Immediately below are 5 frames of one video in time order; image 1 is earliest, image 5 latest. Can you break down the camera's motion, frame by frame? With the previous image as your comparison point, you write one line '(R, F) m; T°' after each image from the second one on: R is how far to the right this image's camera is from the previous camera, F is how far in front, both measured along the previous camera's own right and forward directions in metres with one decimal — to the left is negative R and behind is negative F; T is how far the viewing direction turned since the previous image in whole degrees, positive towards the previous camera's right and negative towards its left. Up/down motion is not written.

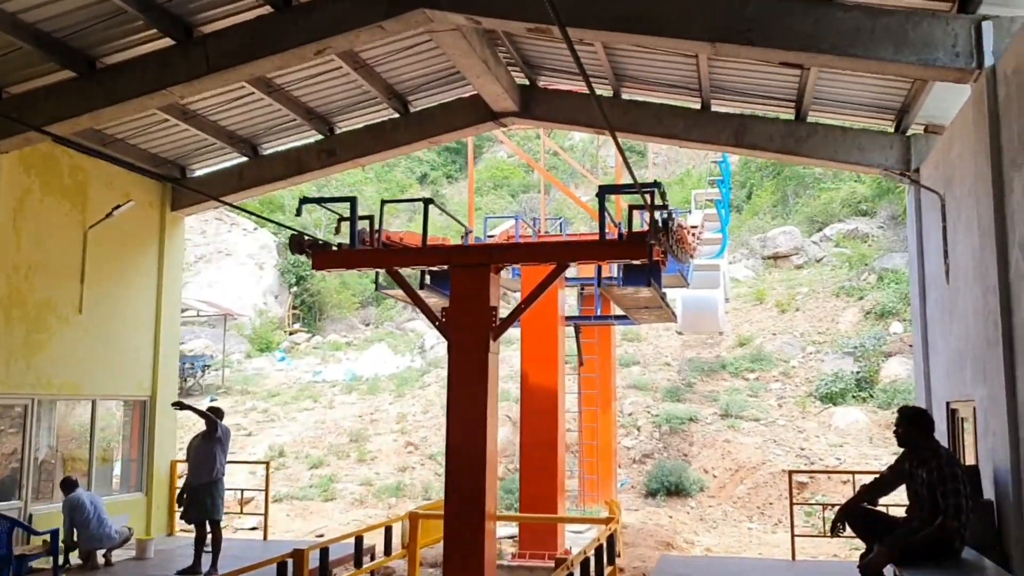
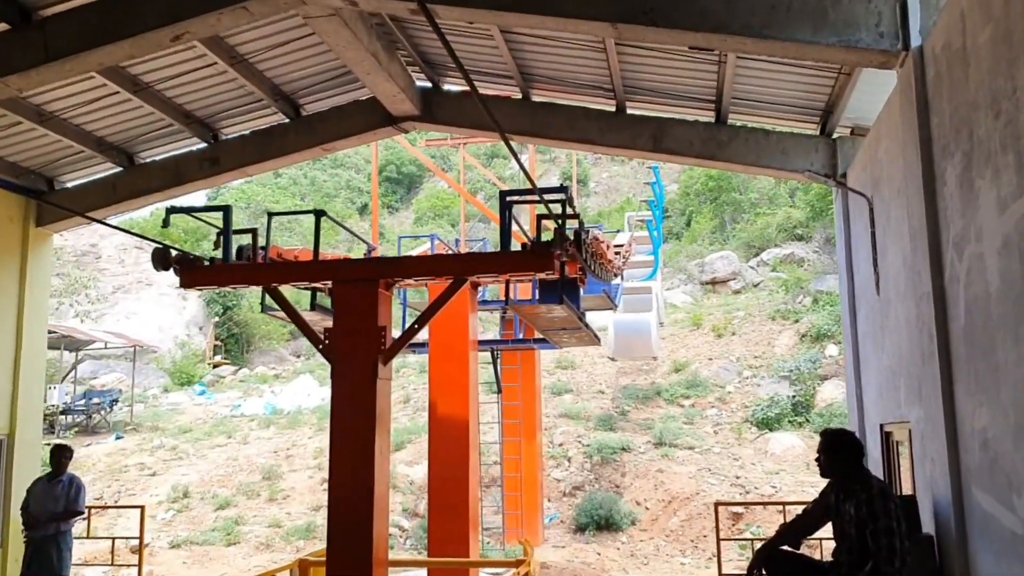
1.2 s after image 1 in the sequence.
(+0.4, +0.8) m; +4°
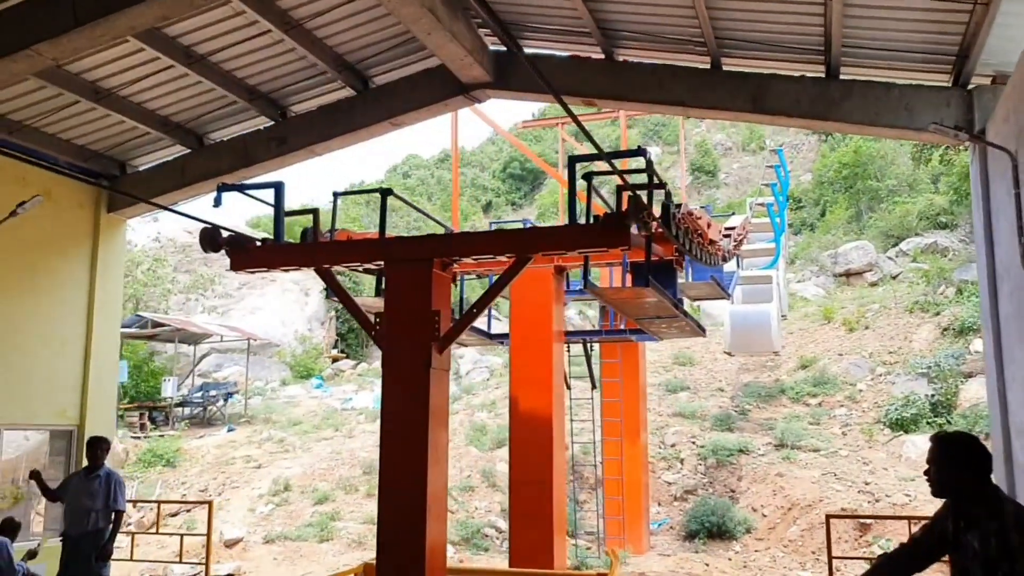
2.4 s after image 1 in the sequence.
(+0.4, +0.7) m; -9°
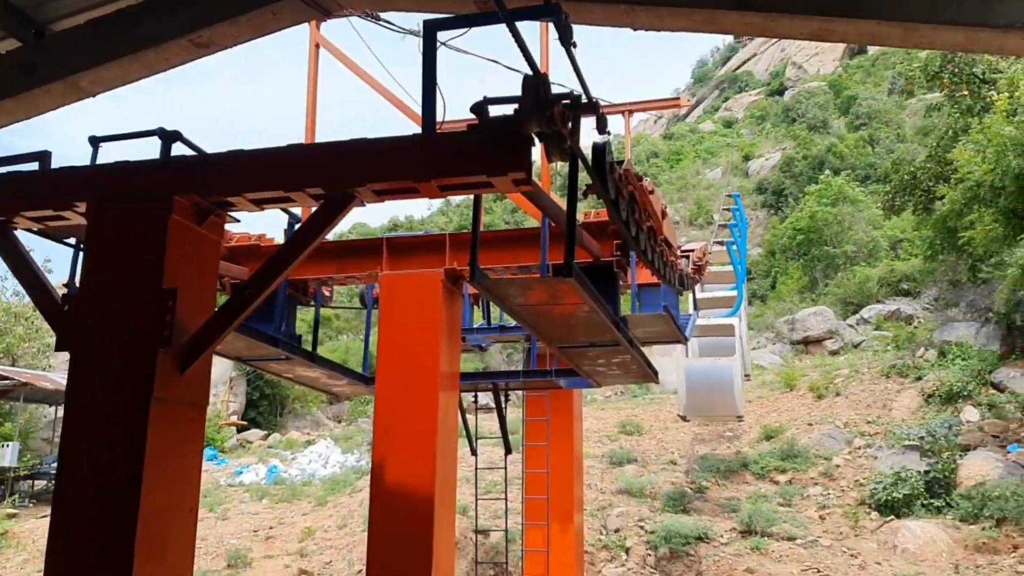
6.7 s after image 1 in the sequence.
(+0.6, +2.7) m; +4°
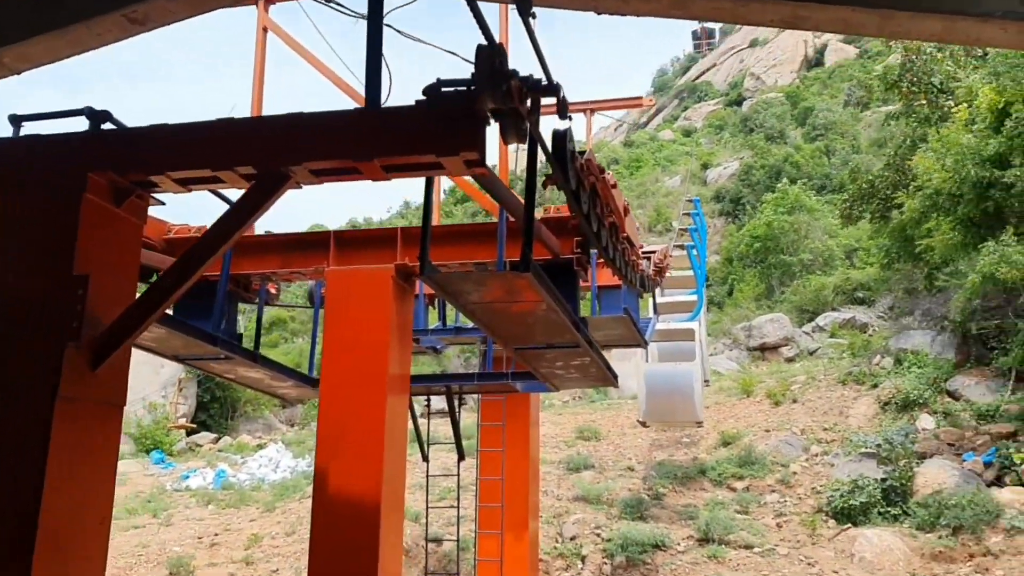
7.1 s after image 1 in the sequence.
(0.0, +0.3) m; +3°
